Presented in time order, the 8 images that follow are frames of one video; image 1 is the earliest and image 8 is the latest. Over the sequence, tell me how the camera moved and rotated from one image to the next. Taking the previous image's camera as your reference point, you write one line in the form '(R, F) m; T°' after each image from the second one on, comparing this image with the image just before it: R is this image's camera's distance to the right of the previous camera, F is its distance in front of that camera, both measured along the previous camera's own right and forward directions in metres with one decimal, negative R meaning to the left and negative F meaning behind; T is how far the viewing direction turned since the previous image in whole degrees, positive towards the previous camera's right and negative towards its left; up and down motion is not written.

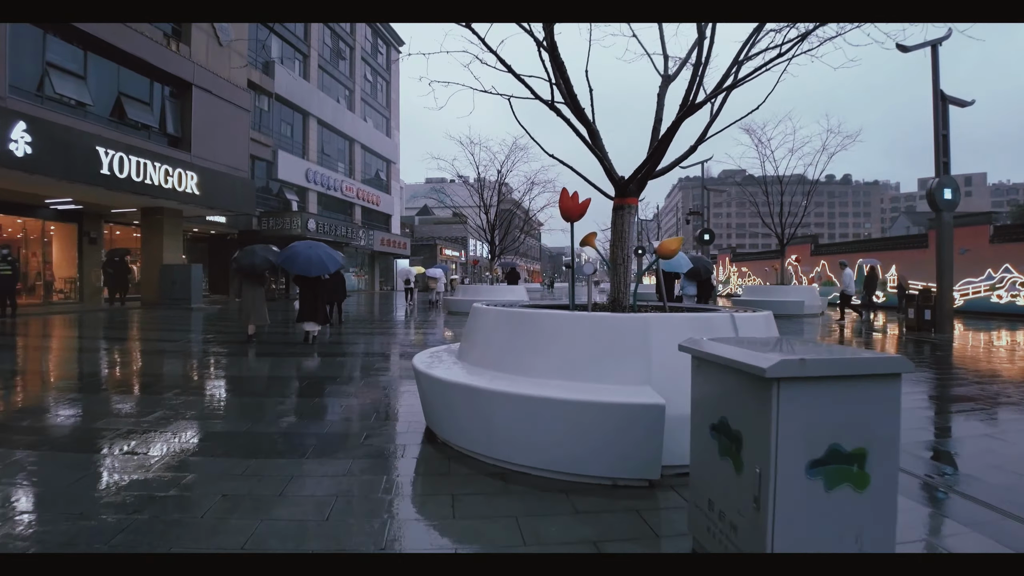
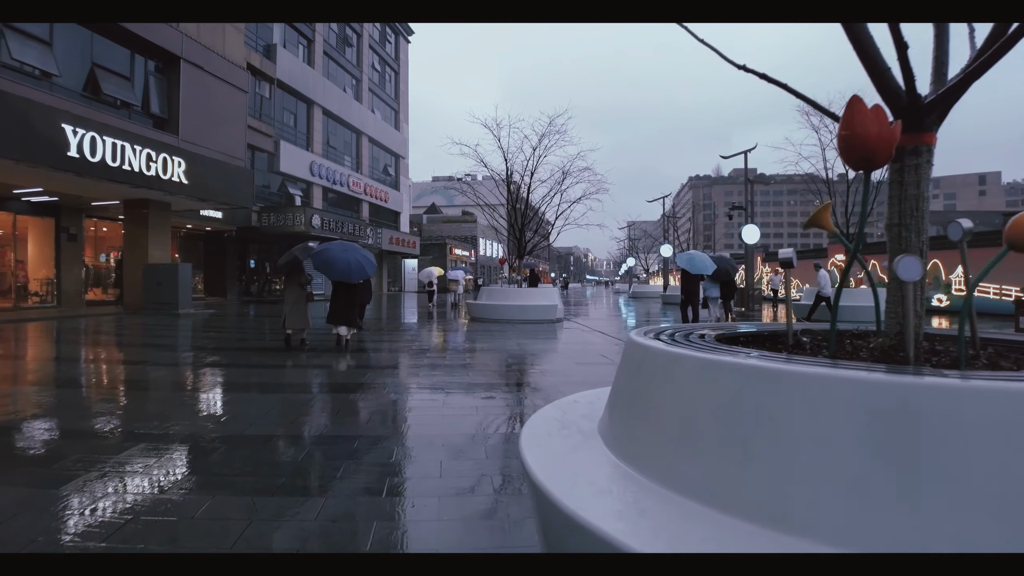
(-0.6, +1.8) m; 0°
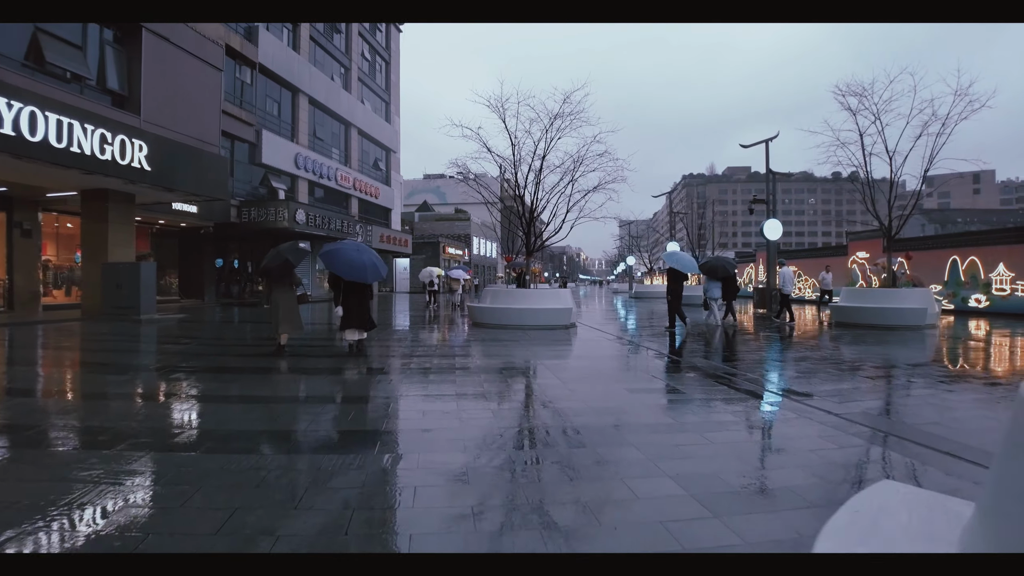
(-0.3, +1.4) m; +1°
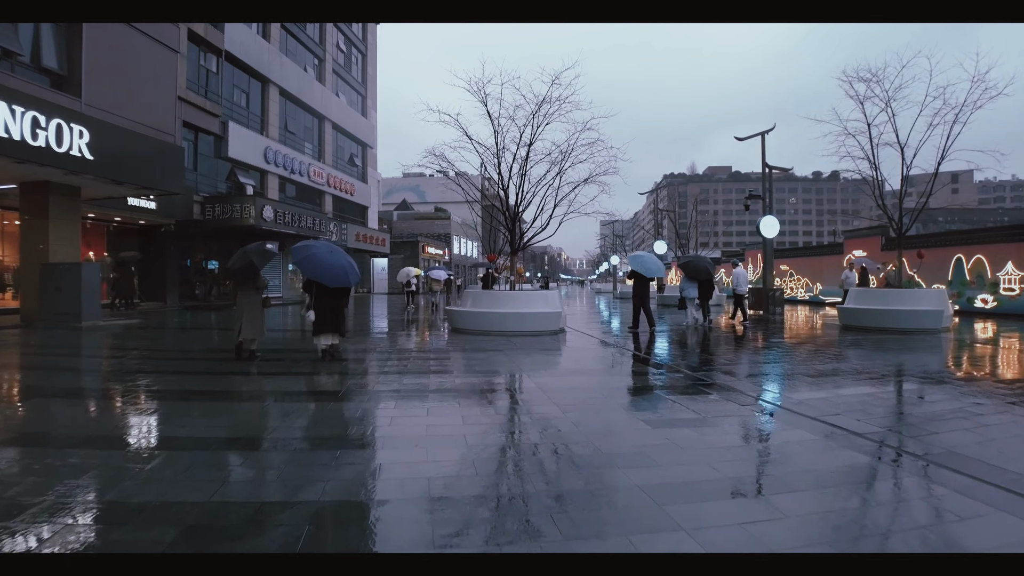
(0.0, +1.0) m; +2°
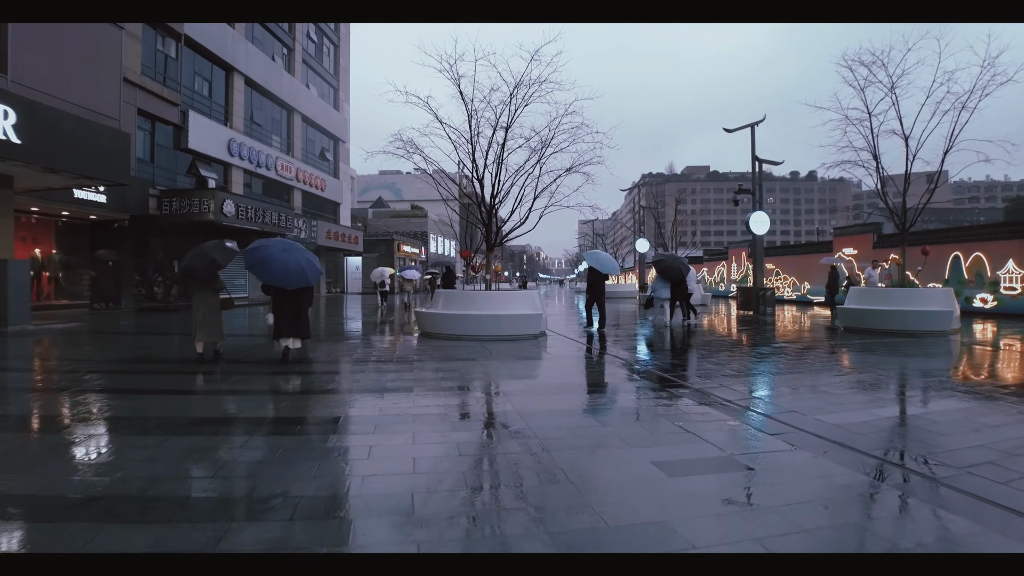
(0.0, +0.9) m; +2°
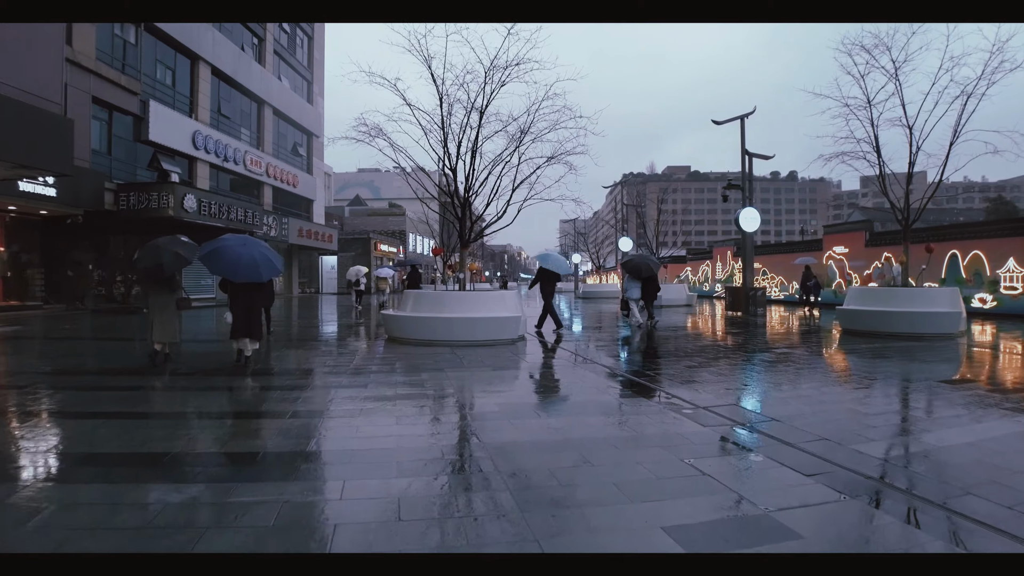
(+0.1, +0.8) m; +2°
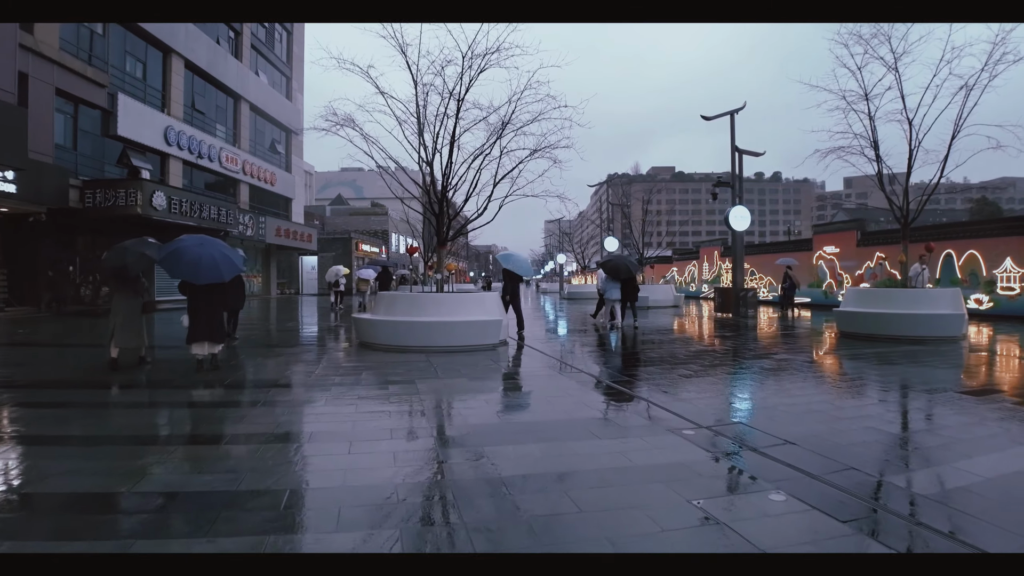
(+0.1, +0.5) m; +1°
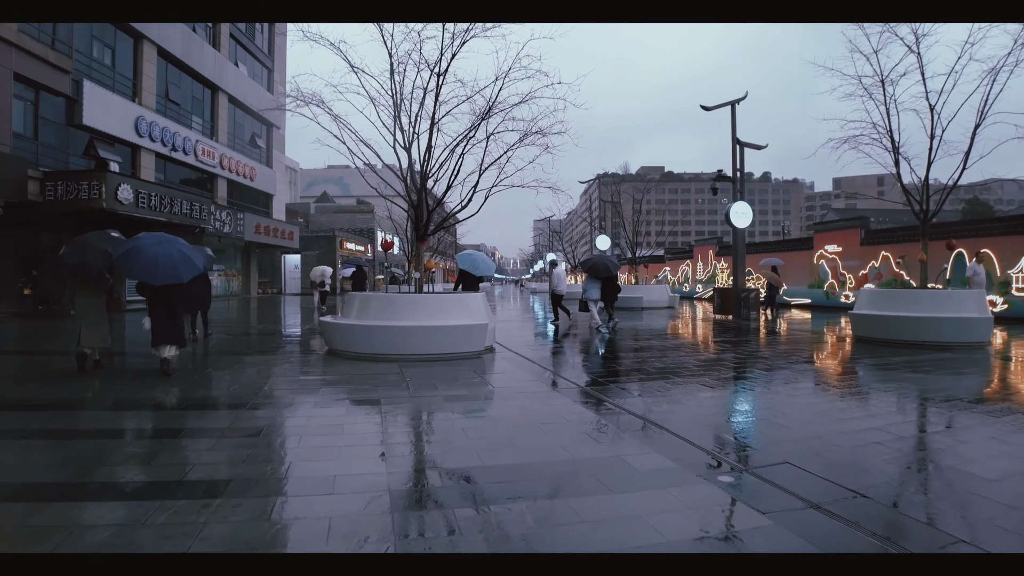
(0.0, +0.8) m; +1°
